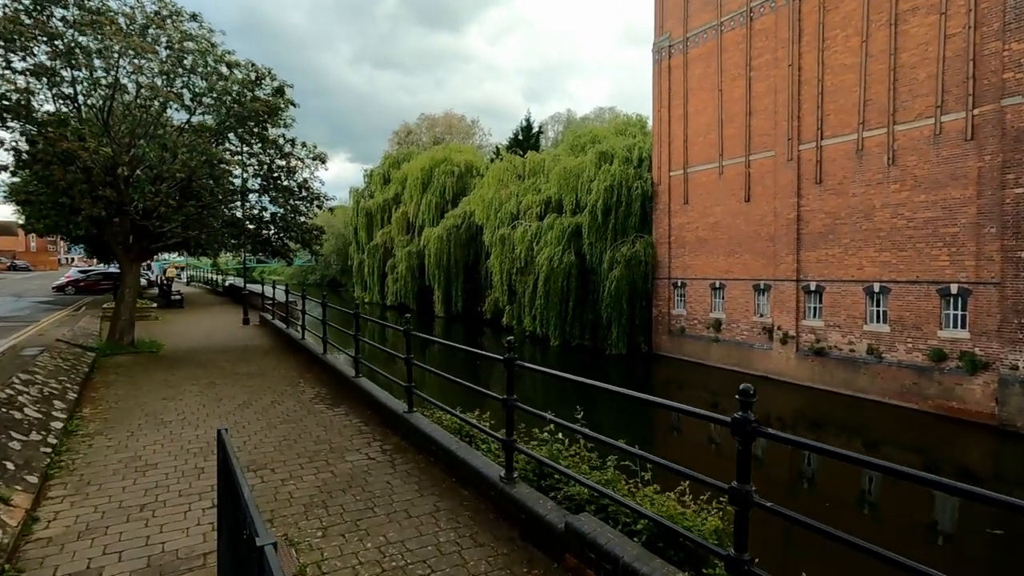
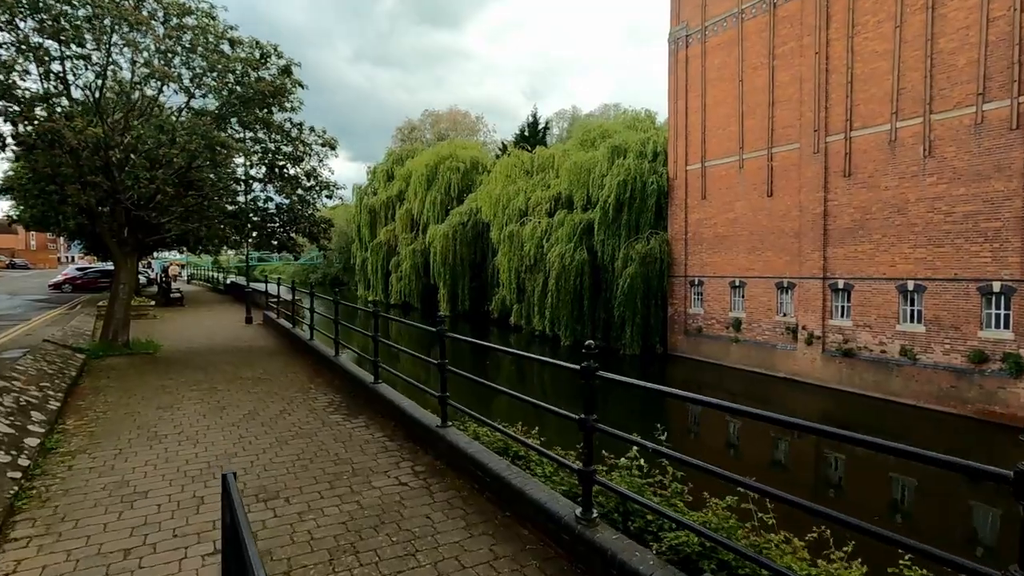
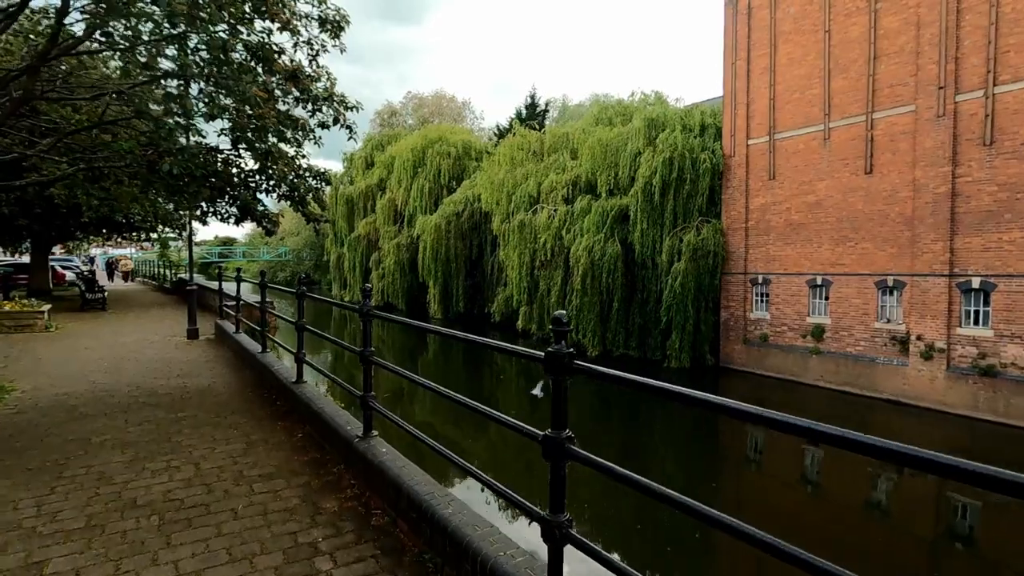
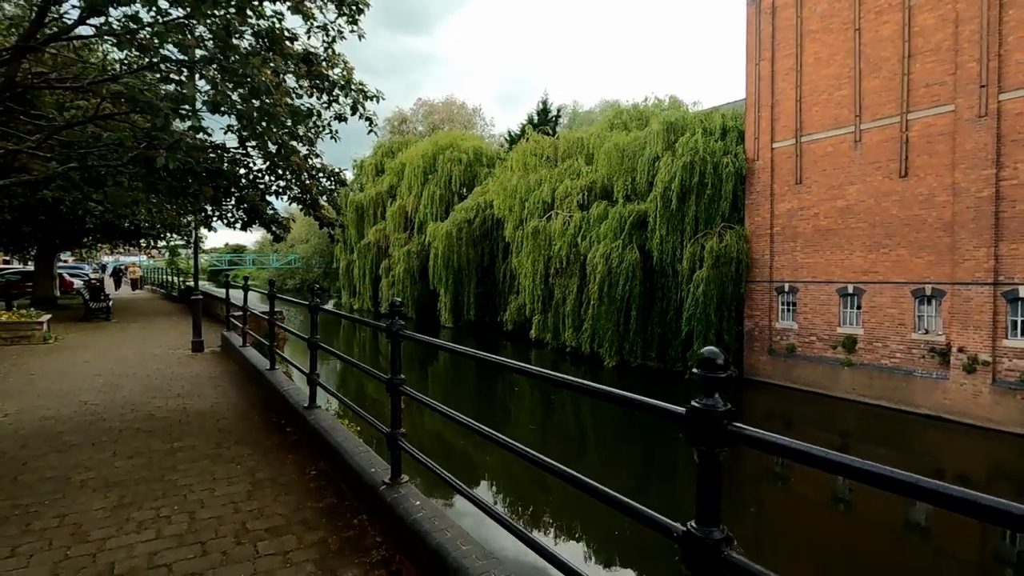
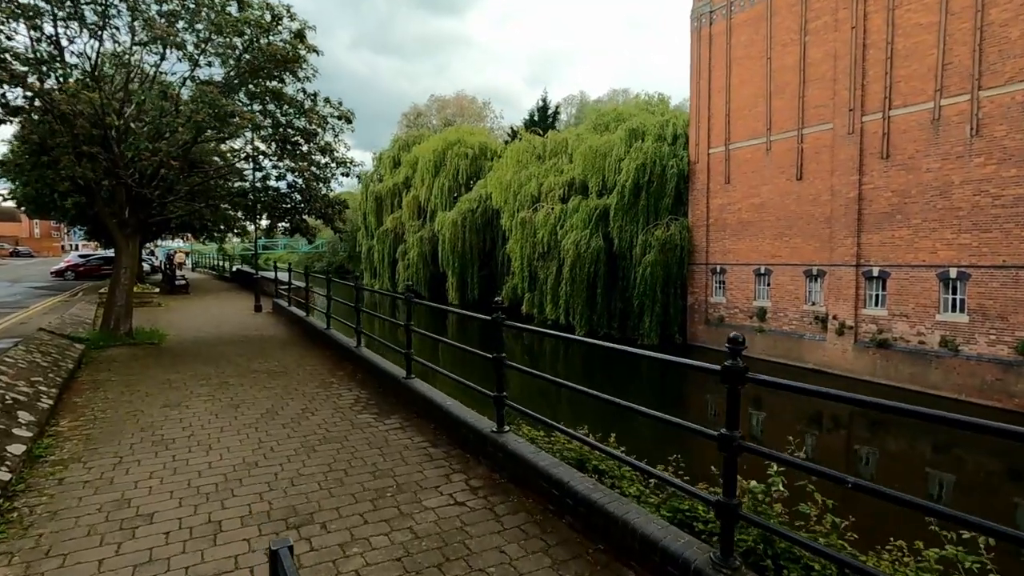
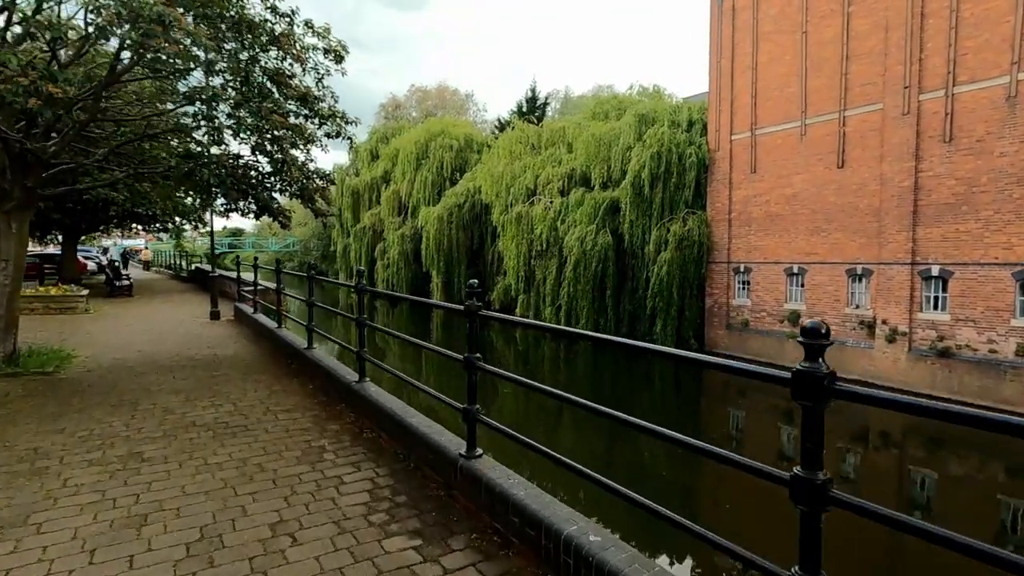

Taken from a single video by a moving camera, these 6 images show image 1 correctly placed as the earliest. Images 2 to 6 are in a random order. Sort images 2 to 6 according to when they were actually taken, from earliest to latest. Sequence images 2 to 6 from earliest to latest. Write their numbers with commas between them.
2, 5, 6, 3, 4
